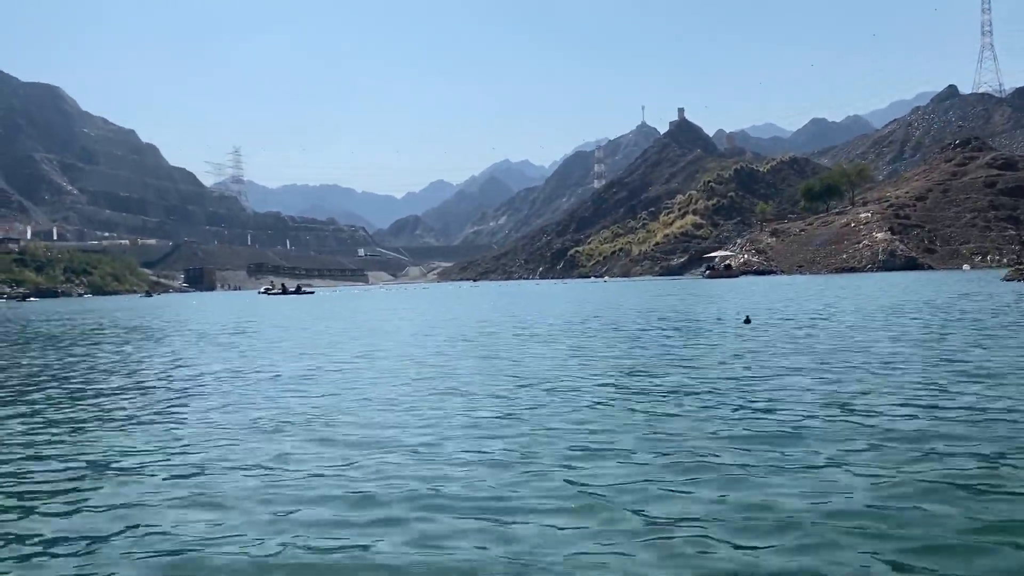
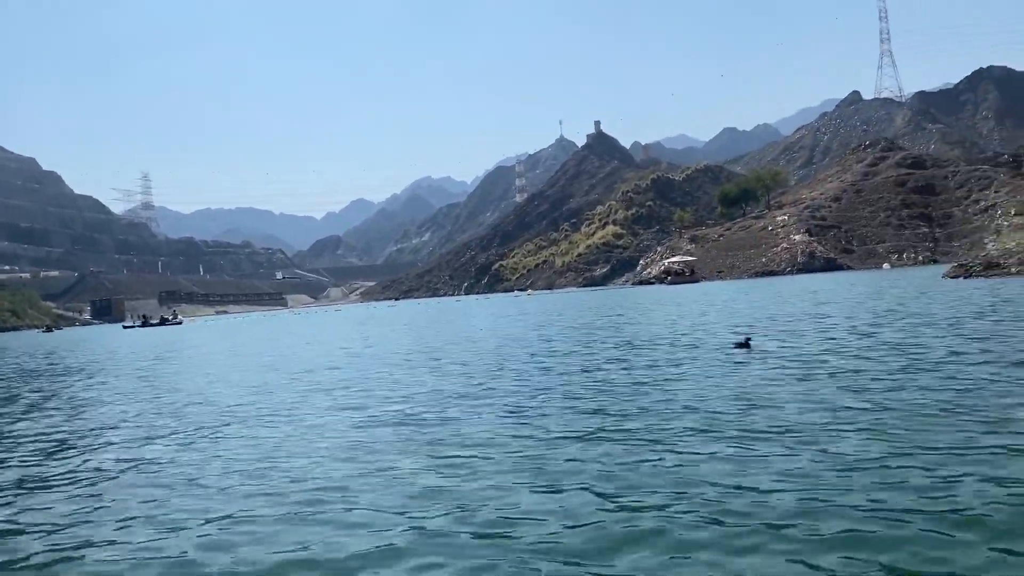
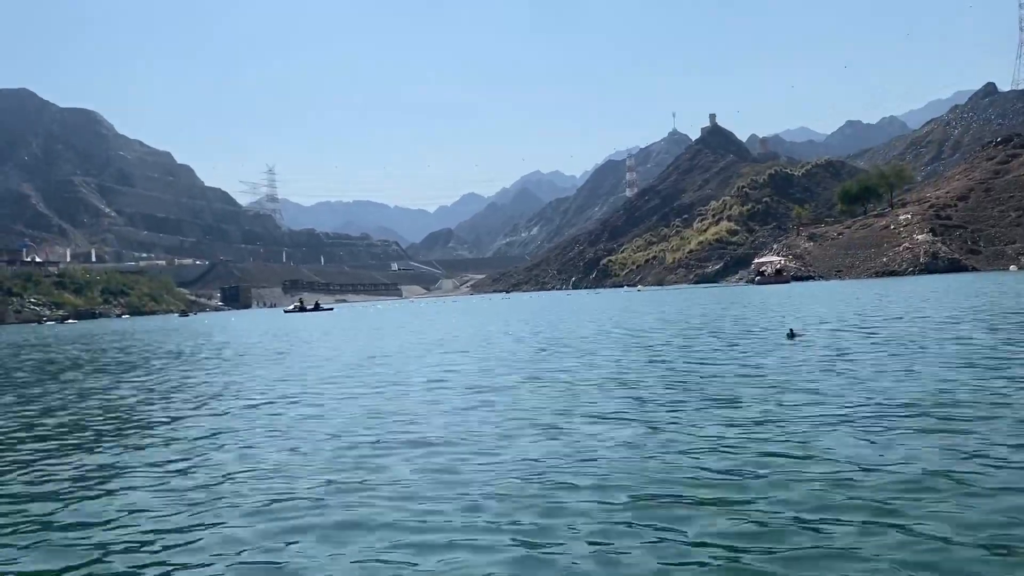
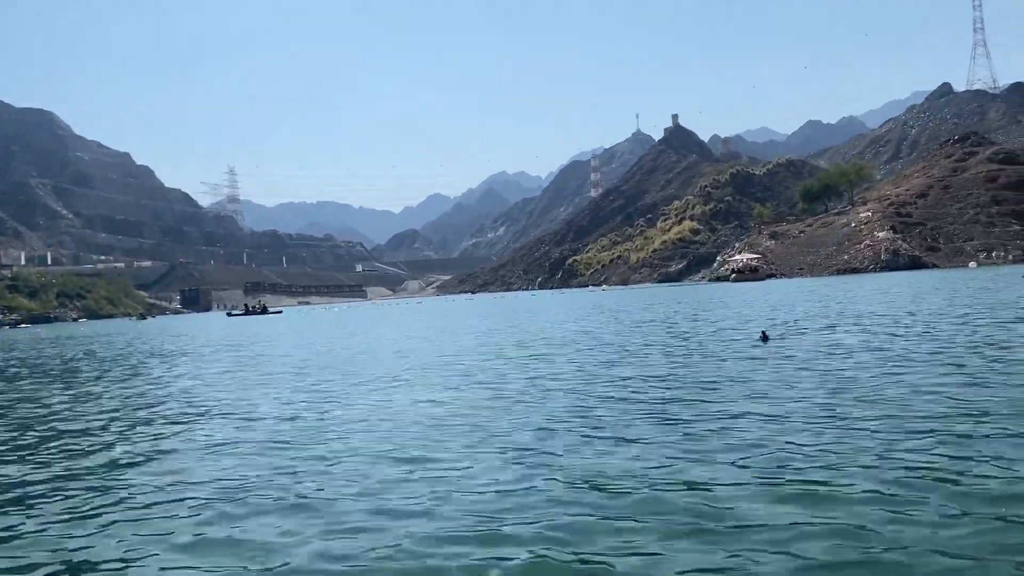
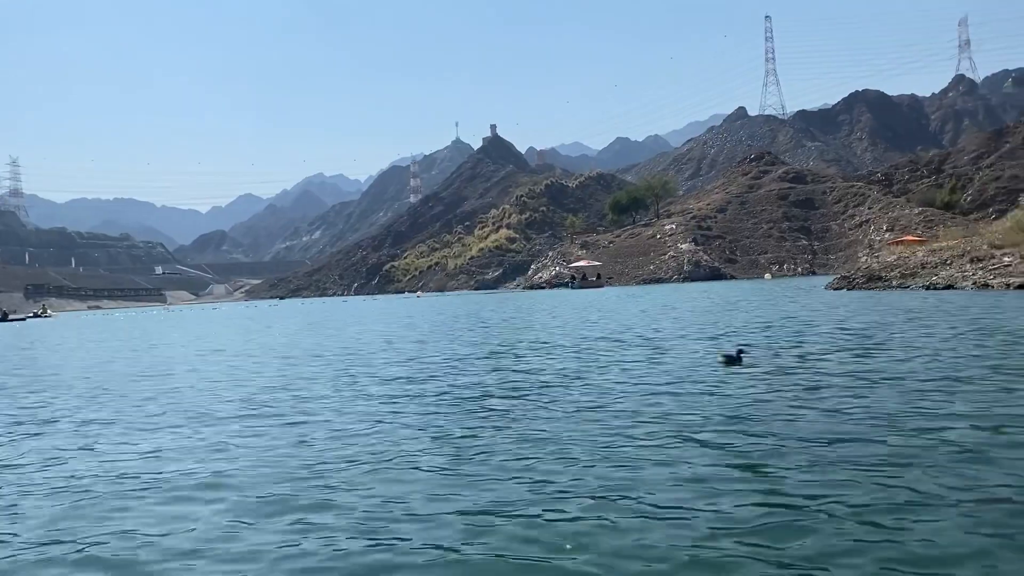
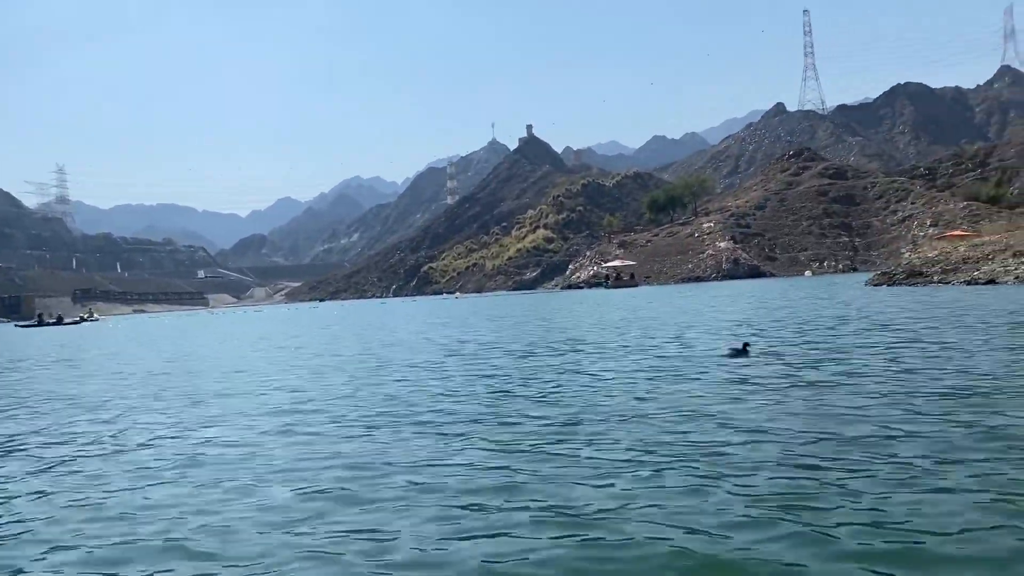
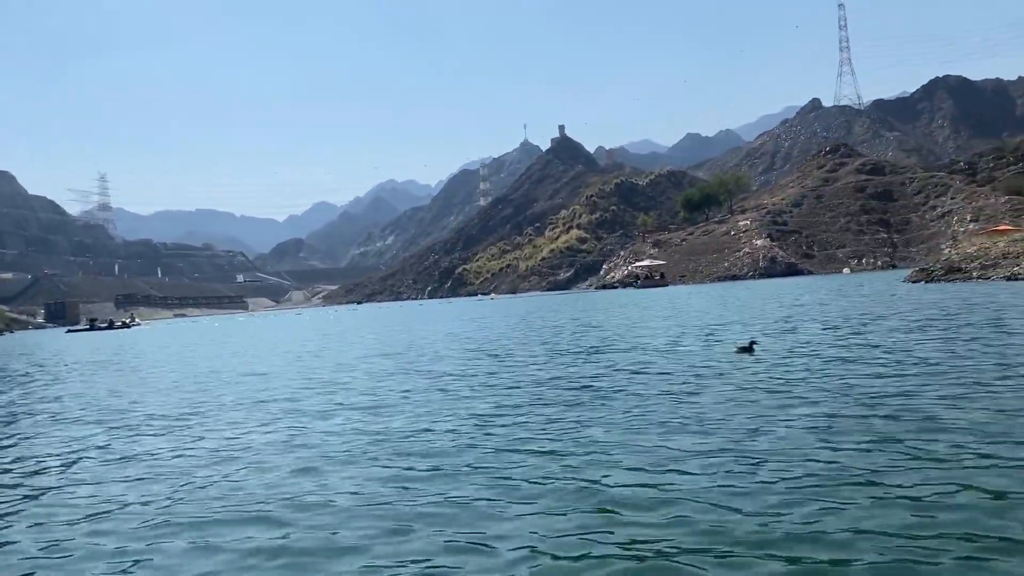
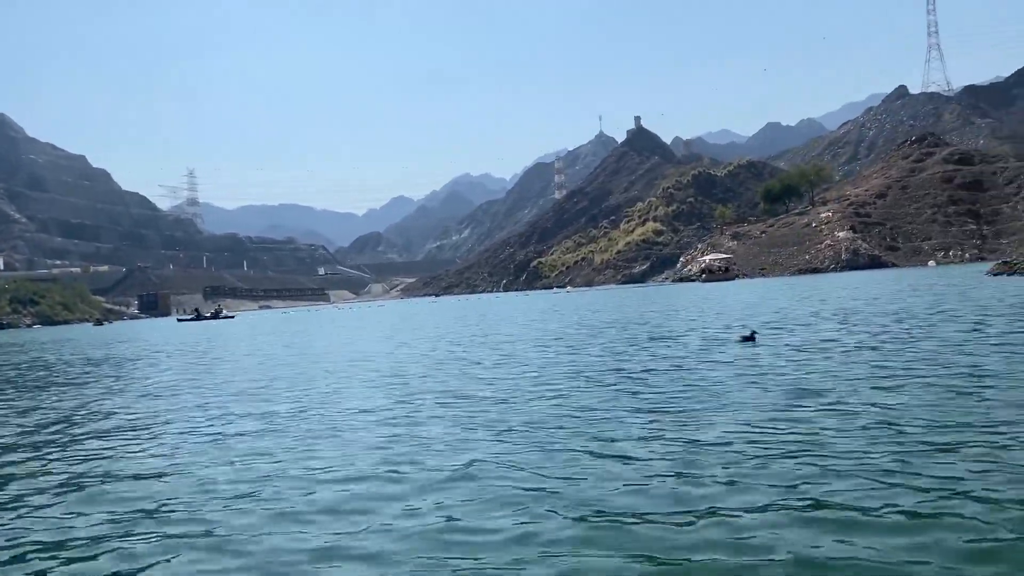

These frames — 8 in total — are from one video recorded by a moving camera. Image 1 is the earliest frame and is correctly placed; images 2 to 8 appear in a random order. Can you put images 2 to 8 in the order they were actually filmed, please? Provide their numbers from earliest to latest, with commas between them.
3, 4, 8, 2, 7, 6, 5
